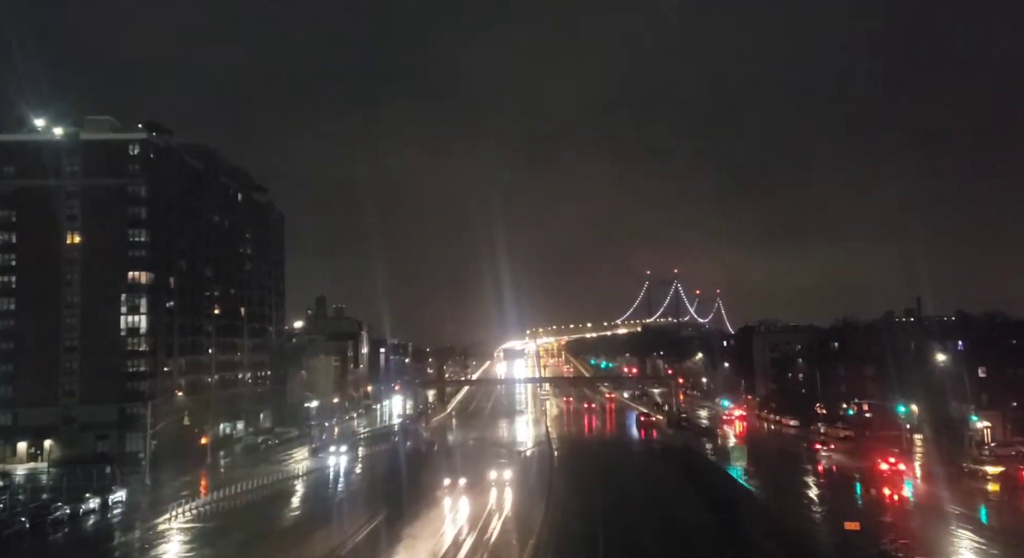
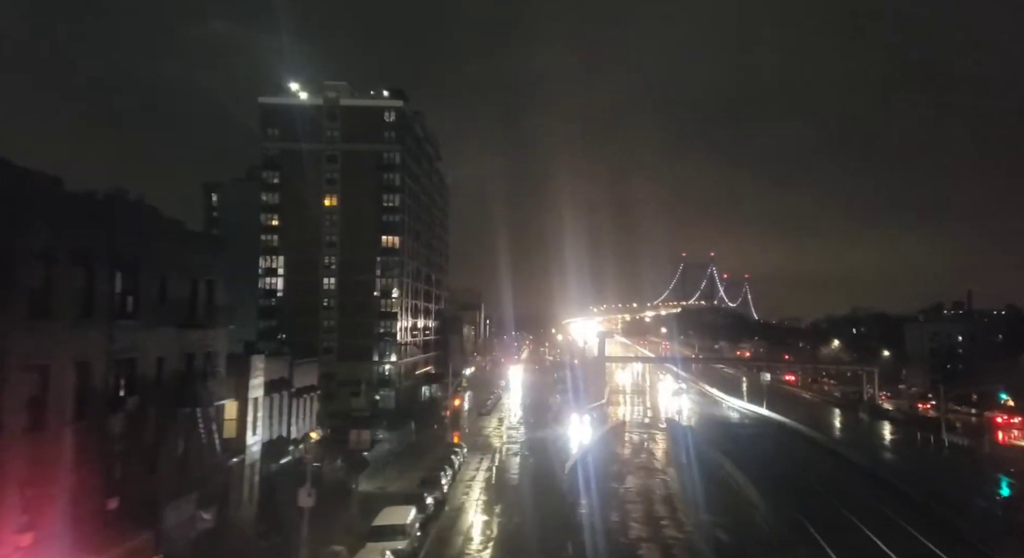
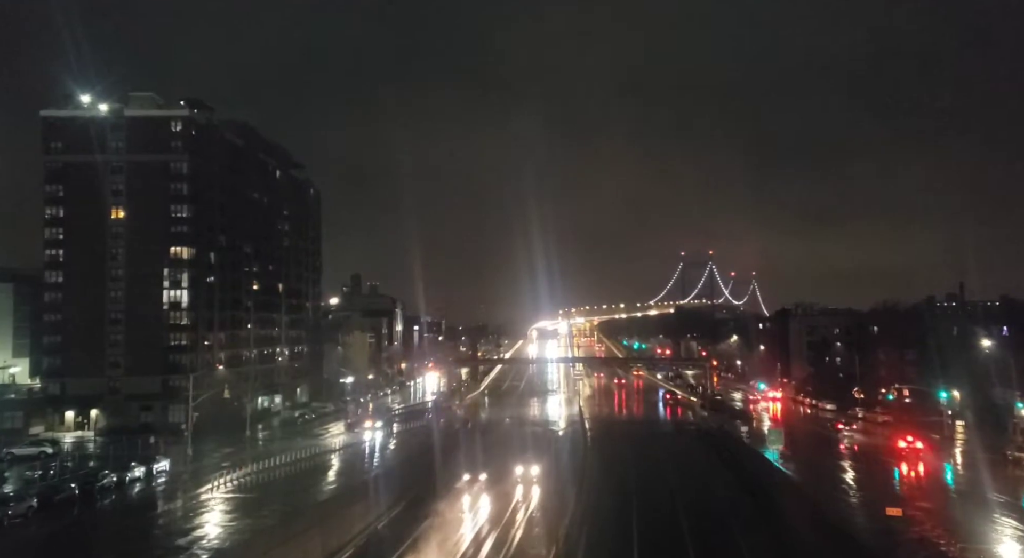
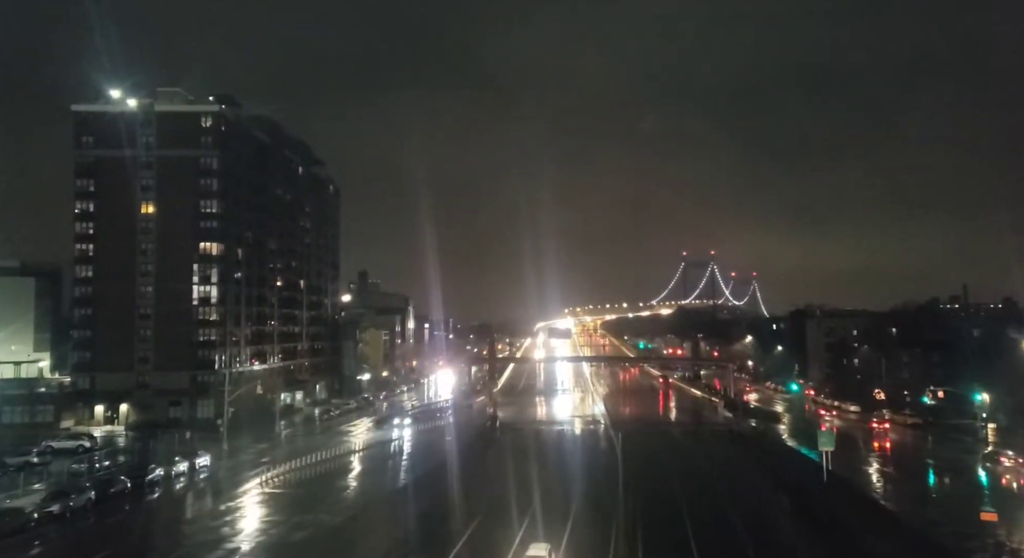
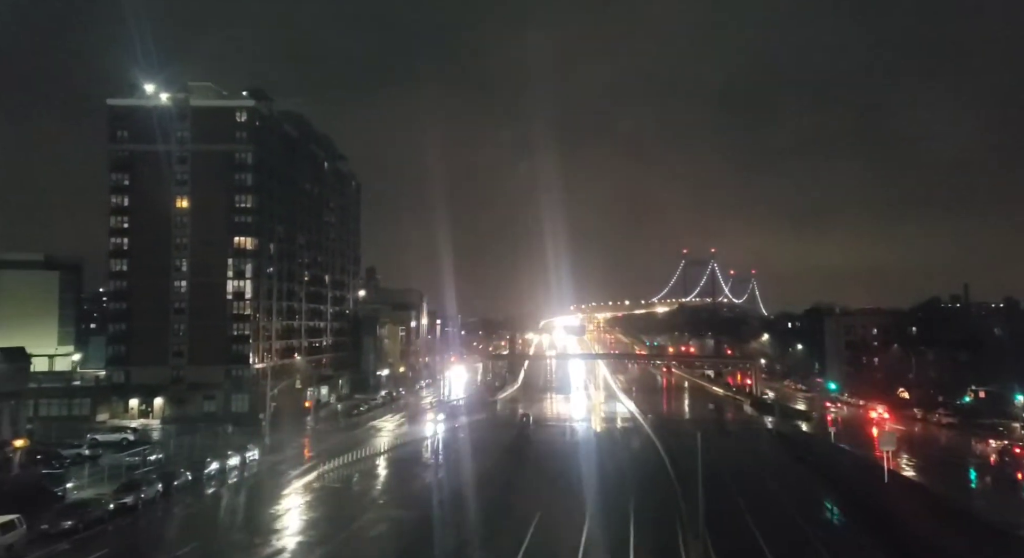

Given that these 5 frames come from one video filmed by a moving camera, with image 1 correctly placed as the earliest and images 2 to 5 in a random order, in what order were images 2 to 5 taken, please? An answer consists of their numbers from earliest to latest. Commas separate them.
3, 4, 5, 2
